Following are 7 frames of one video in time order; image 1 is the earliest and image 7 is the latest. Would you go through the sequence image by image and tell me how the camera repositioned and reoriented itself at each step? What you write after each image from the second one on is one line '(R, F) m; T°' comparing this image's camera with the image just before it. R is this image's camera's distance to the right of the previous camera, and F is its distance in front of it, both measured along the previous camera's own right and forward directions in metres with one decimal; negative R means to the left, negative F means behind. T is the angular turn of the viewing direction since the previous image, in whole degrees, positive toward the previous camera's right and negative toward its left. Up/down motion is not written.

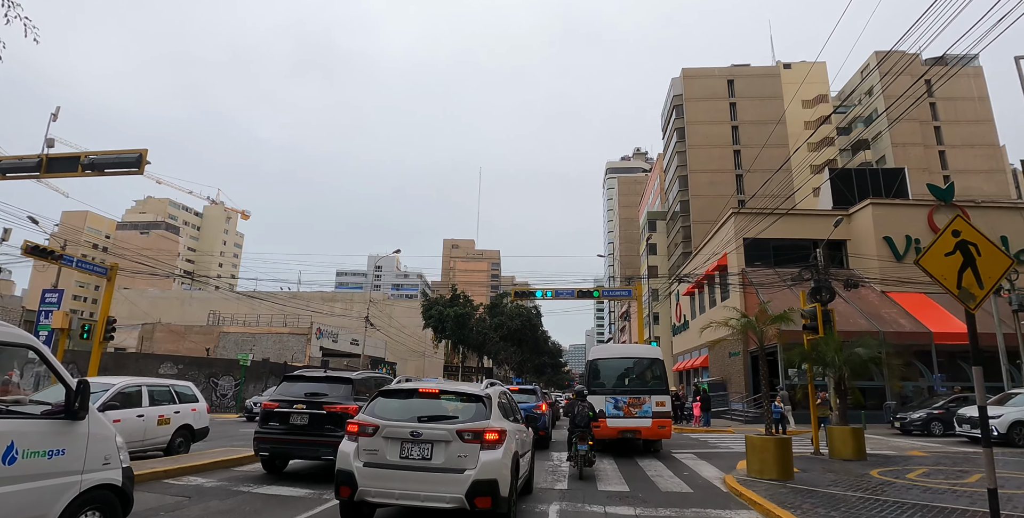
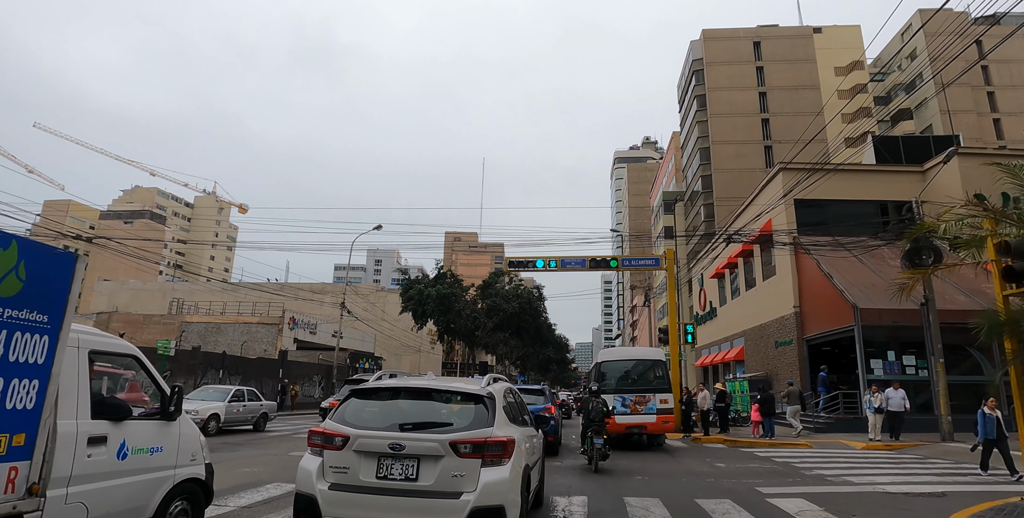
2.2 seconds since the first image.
(+0.5, +5.7) m; -1°
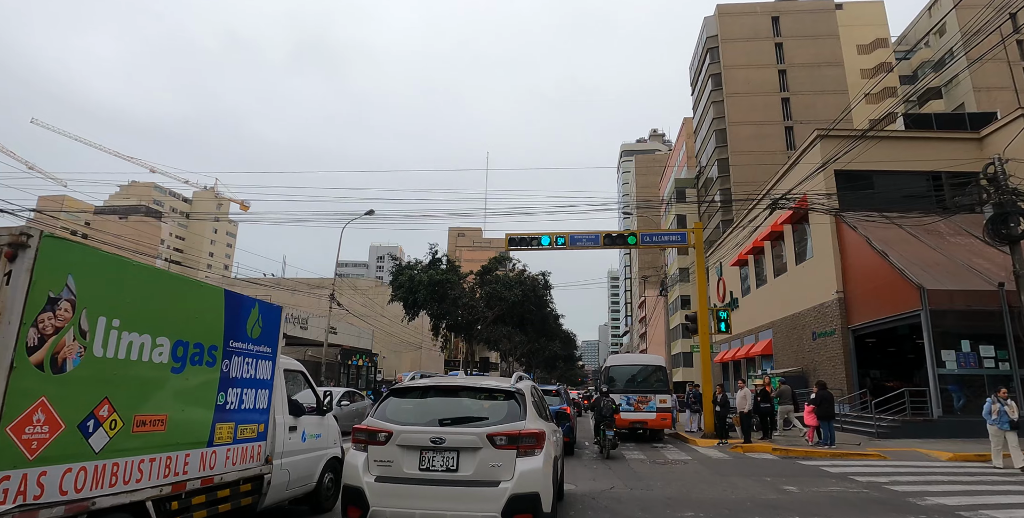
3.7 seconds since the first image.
(+0.1, +2.8) m; -1°
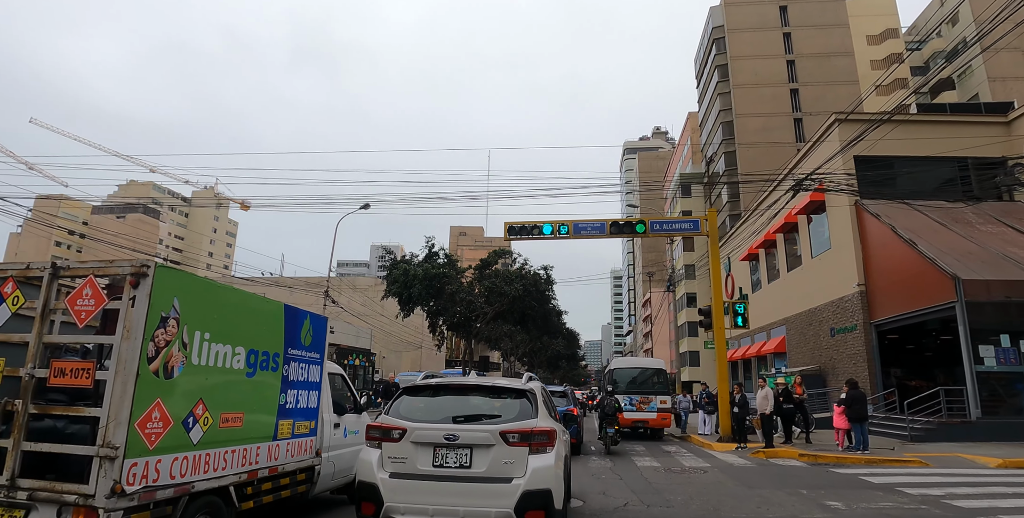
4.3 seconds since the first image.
(+0.1, +1.2) m; 0°
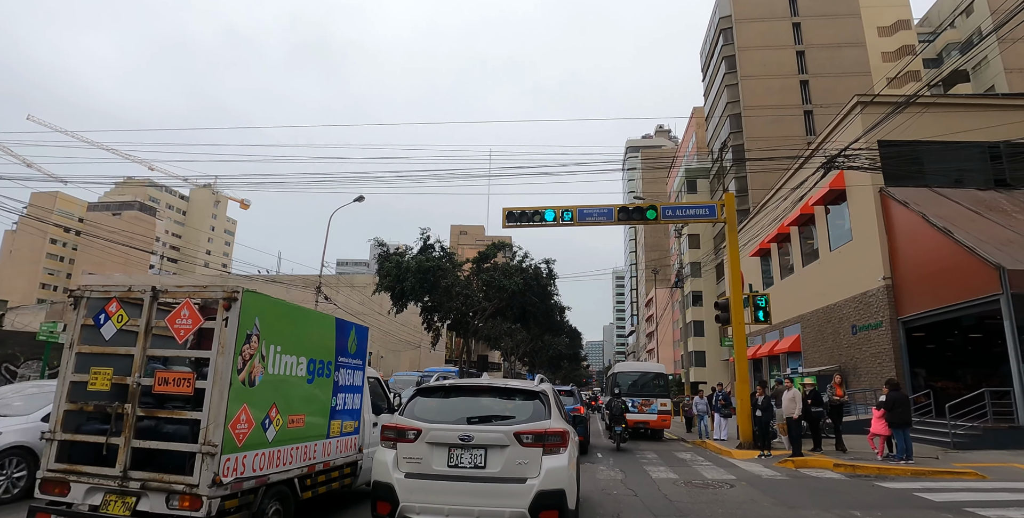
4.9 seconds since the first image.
(+0.1, +1.3) m; 0°
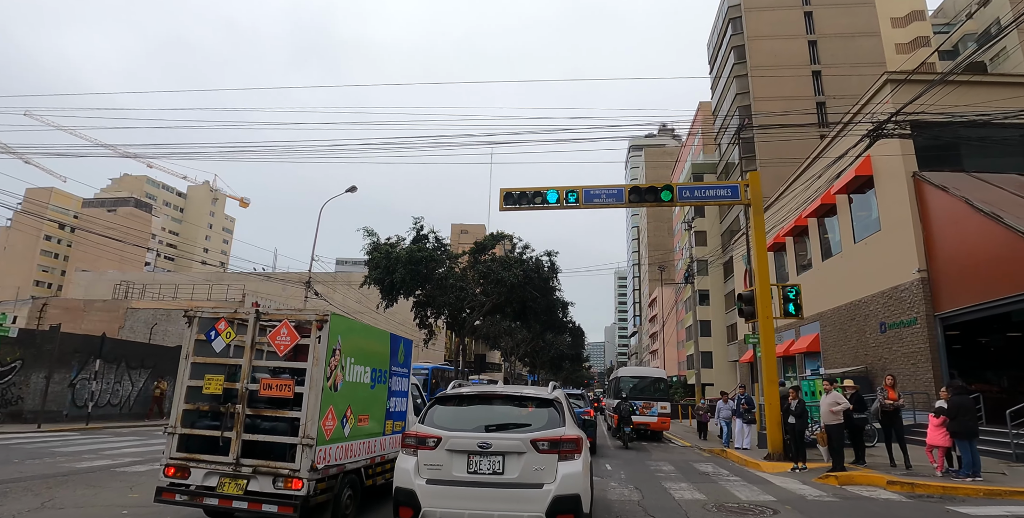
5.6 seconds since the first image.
(+0.1, +1.5) m; 0°
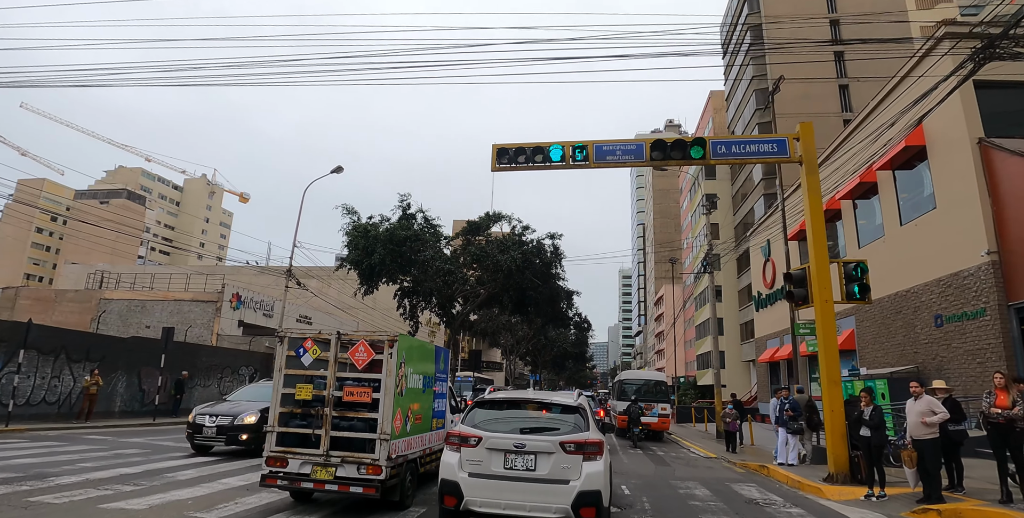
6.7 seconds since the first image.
(+0.2, +2.4) m; 0°
